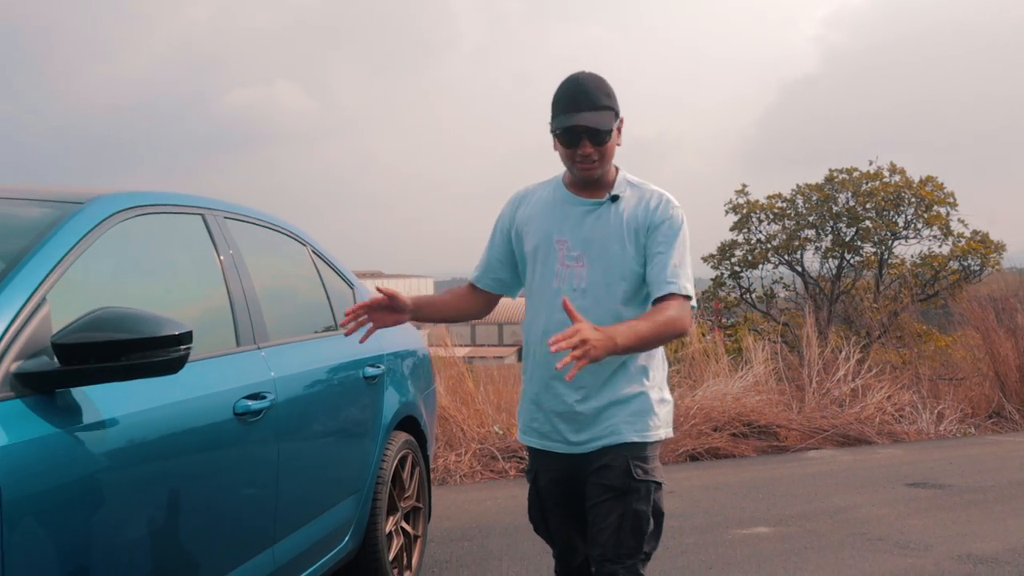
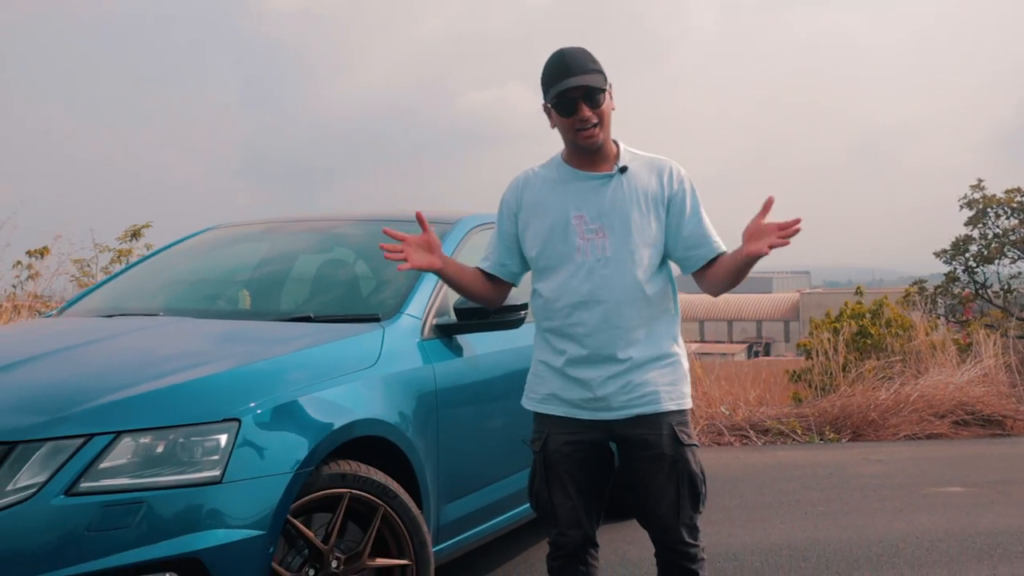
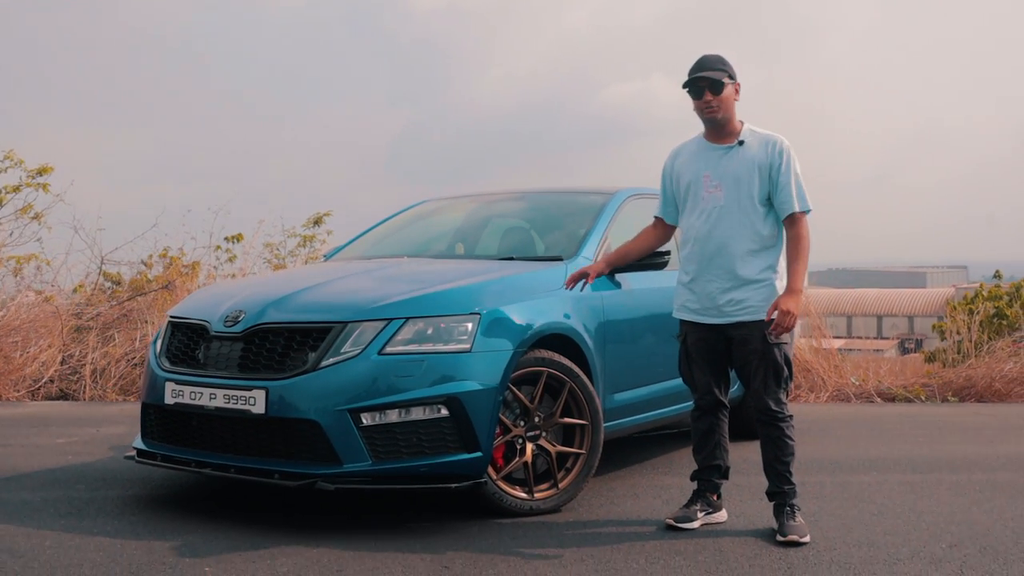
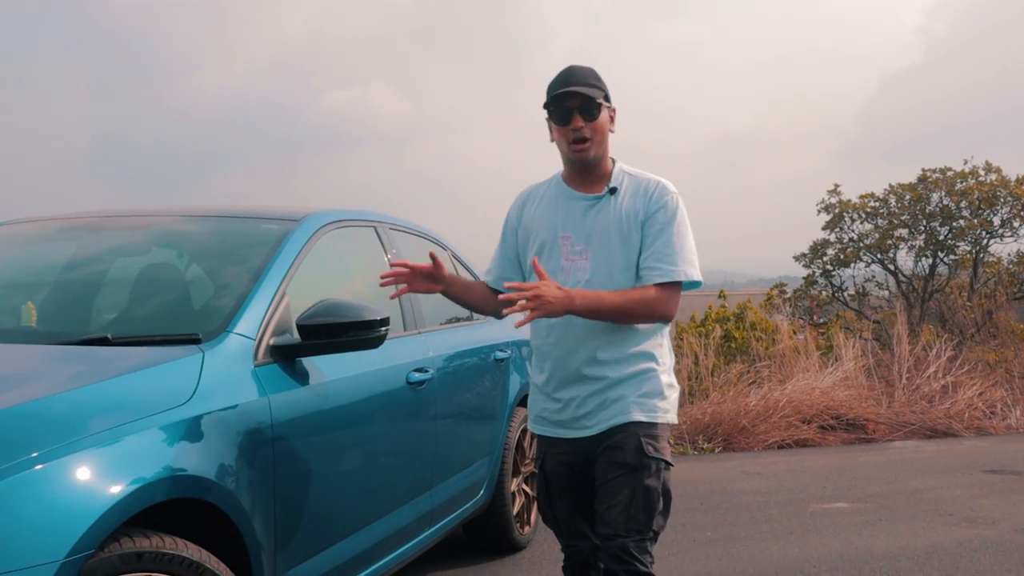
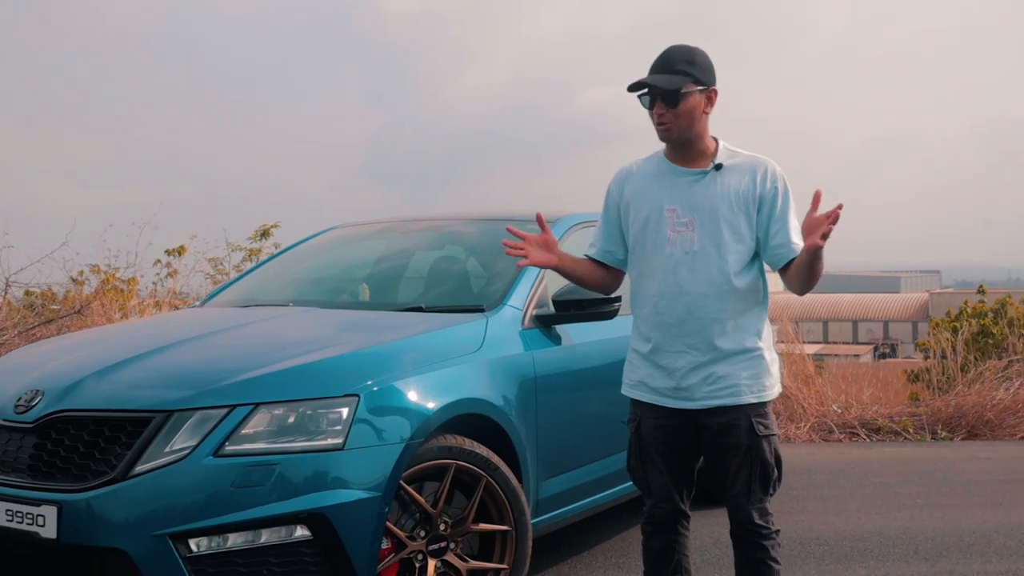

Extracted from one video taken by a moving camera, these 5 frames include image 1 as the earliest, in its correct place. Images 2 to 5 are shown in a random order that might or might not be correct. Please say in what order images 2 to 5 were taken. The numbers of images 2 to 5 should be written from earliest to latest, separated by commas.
4, 2, 5, 3
